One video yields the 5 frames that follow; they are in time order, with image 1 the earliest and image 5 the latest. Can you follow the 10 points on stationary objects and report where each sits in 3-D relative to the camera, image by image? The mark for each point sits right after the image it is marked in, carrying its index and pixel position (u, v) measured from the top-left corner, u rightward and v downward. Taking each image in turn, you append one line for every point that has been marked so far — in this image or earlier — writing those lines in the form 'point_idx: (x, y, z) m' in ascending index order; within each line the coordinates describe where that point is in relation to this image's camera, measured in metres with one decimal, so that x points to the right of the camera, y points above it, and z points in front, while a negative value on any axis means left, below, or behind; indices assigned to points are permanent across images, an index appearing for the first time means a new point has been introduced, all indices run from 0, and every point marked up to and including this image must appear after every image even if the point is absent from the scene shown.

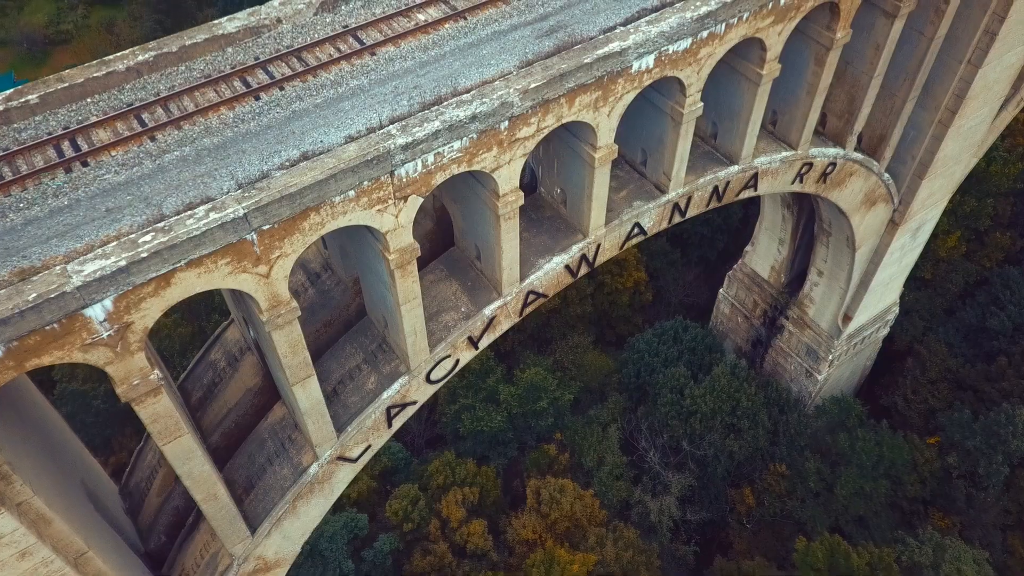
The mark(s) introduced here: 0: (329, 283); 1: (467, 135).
0: (-4.3, +0.1, +18.8) m
1: (-0.7, +2.5, +13.3) m
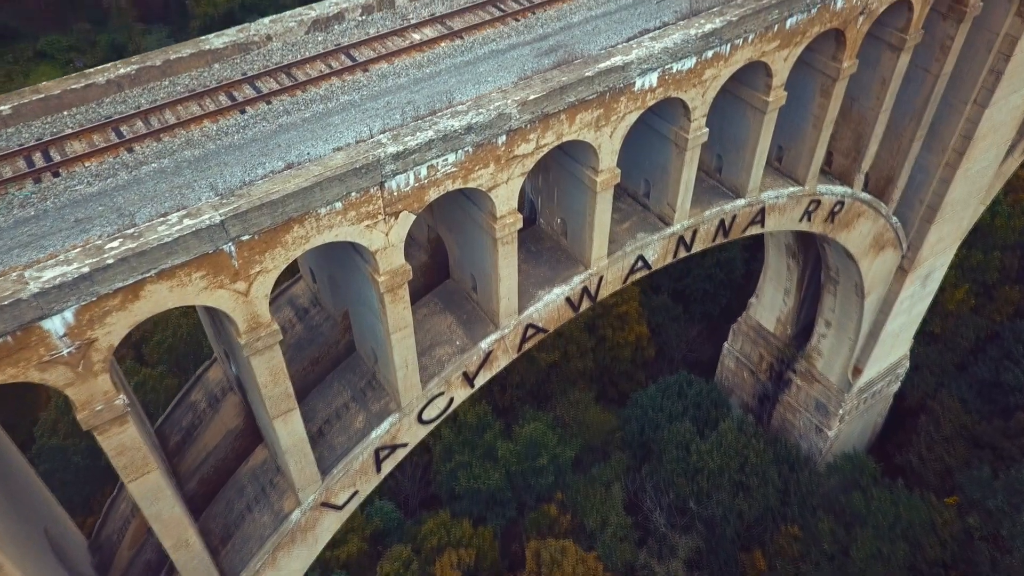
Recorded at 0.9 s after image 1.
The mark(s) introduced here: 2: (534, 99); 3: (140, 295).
0: (-4.3, -0.7, +17.9) m
1: (-0.8, +2.2, +12.6) m
2: (+0.4, +3.0, +12.9) m
3: (-5.0, -0.1, +10.8) m
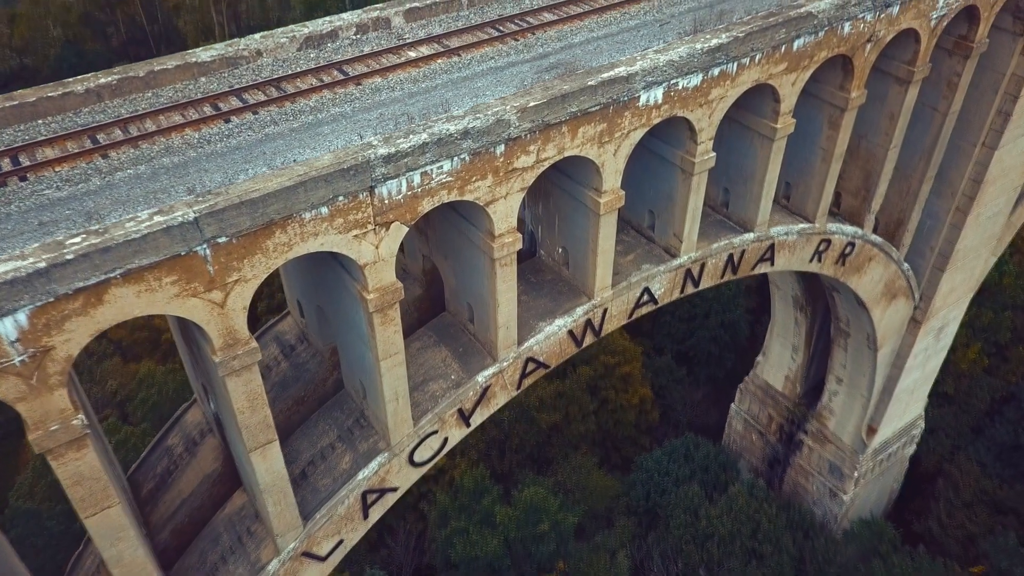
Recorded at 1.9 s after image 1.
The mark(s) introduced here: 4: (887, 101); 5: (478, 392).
0: (-4.3, -1.4, +16.9) m
1: (-0.8, +2.0, +11.9) m
2: (+0.3, +2.8, +12.3) m
3: (-5.0, -0.1, +9.9) m
4: (+9.0, +4.5, +19.5) m
5: (-0.6, -2.0, +15.2) m
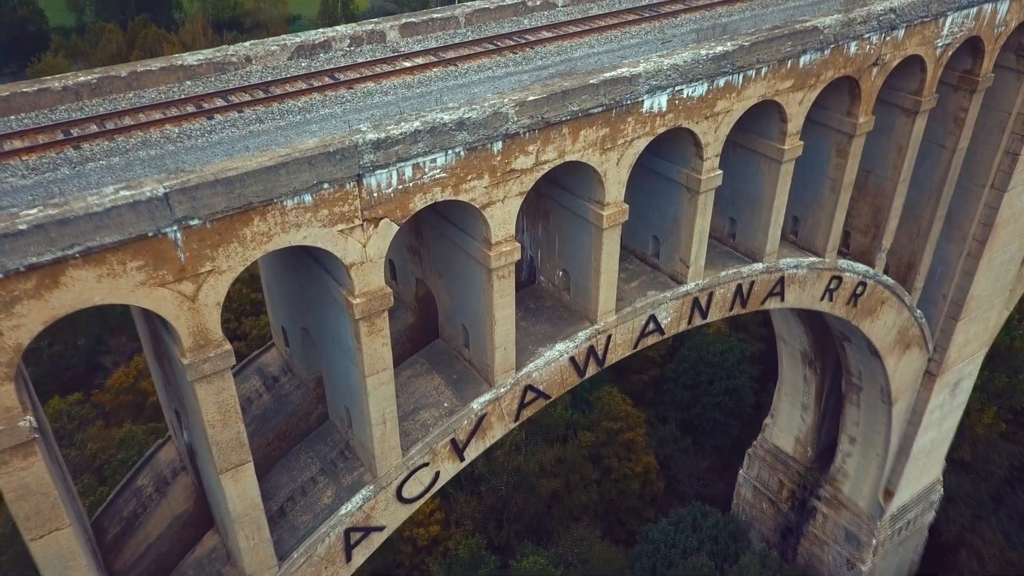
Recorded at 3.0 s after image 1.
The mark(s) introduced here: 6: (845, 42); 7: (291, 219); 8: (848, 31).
0: (-4.4, -1.9, +15.8) m
1: (-0.8, +1.9, +11.2) m
2: (+0.3, +2.7, +11.7) m
3: (-5.0, +0.1, +9.0) m
4: (+9.0, +3.7, +19.1) m
5: (-0.7, -2.3, +14.1) m
6: (+6.4, +4.7, +15.4) m
7: (-2.8, +0.9, +10.3) m
8: (+6.4, +4.9, +15.3) m
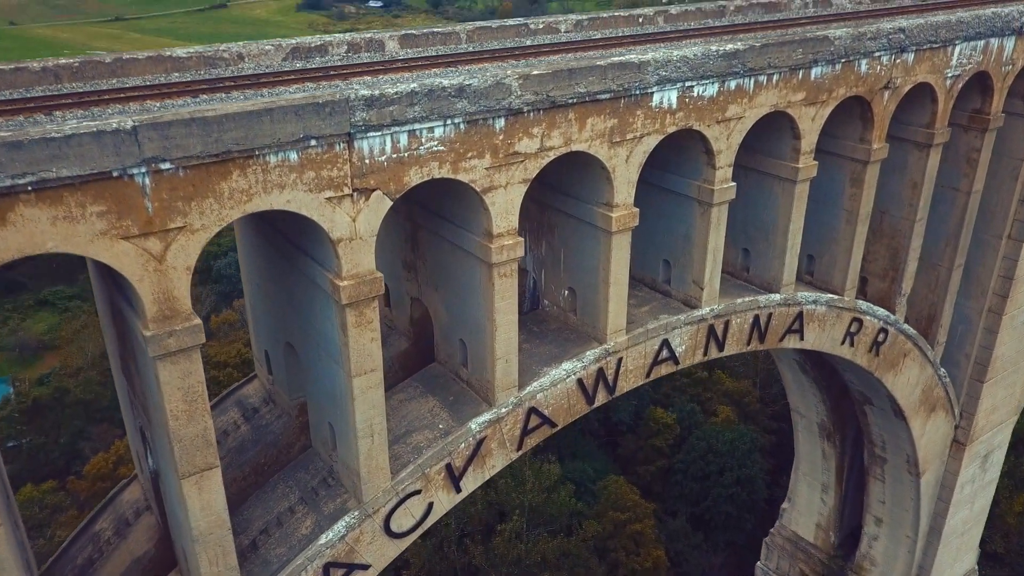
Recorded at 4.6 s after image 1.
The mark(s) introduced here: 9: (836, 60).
0: (-4.4, -2.3, +14.4) m
1: (-0.8, +2.2, +10.4) m
2: (+0.4, +2.9, +11.1) m
3: (-5.0, +0.7, +8.0) m
4: (+9.0, +2.7, +18.5) m
5: (-0.6, -2.5, +12.7) m
6: (+6.4, +4.3, +15.1) m
7: (-2.8, +1.3, +9.4) m
8: (+6.4, +4.5, +15.0) m
9: (+5.9, +4.1, +14.7) m
